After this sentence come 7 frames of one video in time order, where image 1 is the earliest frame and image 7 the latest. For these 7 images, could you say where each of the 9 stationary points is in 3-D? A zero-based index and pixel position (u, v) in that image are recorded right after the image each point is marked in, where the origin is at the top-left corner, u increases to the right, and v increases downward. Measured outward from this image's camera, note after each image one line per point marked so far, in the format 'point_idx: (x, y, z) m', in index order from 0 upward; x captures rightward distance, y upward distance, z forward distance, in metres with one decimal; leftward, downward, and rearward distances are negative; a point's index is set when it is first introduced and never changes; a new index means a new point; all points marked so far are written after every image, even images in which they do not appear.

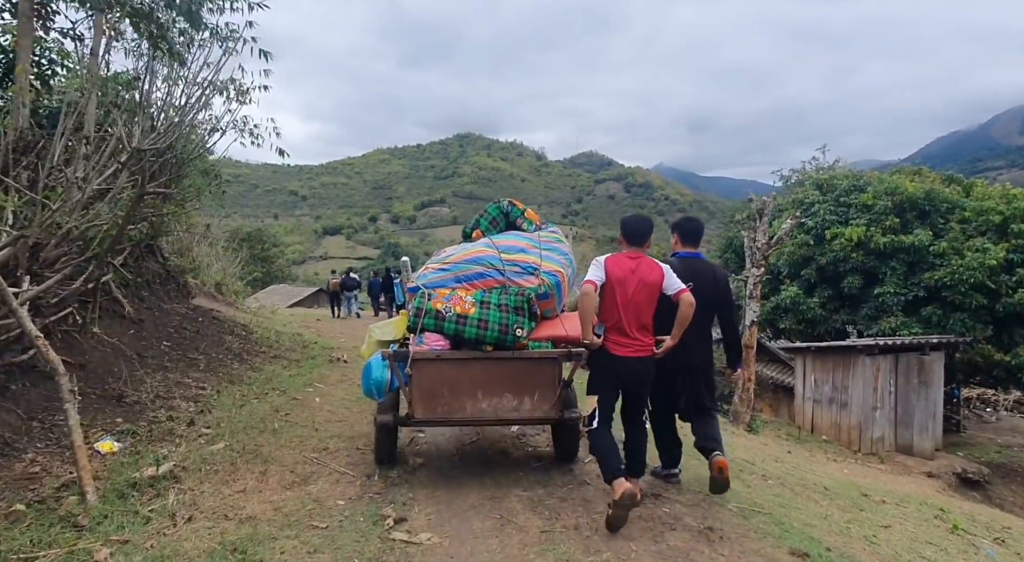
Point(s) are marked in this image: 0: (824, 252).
0: (+6.3, +0.6, +13.3) m
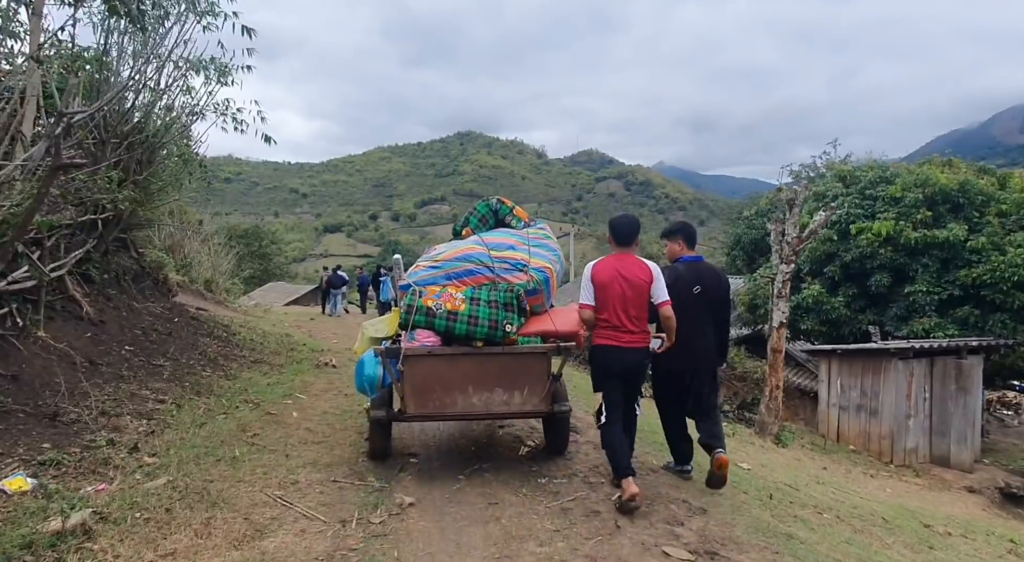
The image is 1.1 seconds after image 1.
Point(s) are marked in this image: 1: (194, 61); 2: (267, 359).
0: (+6.4, +0.6, +12.4) m
1: (-4.3, +3.0, +8.9) m
2: (-3.2, -1.0, +8.4) m
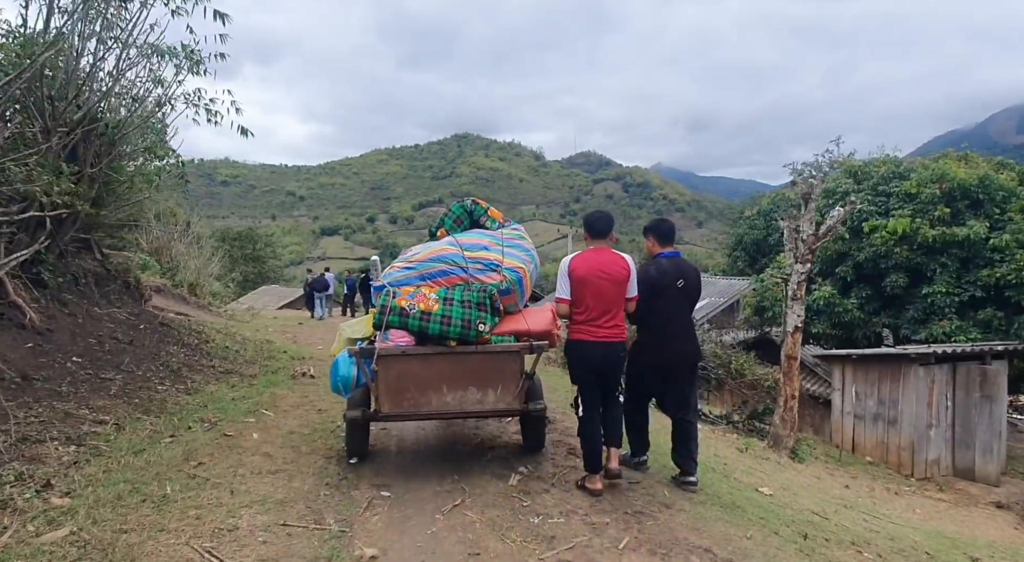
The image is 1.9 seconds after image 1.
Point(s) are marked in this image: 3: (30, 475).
0: (+6.3, +0.6, +11.8) m
1: (-4.4, +3.0, +8.2) m
2: (-3.3, -1.1, +7.8) m
3: (-2.6, -1.1, +3.5) m
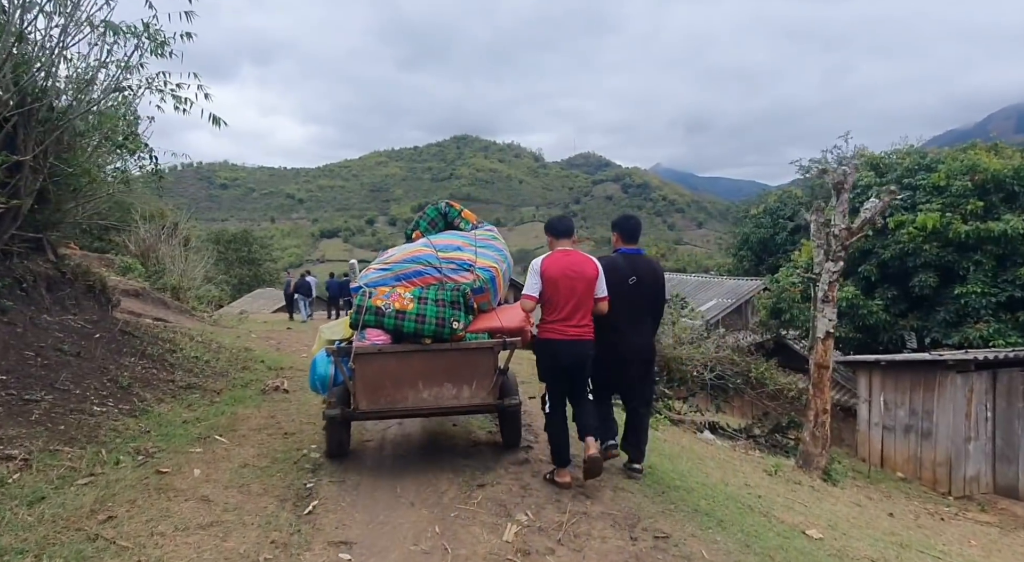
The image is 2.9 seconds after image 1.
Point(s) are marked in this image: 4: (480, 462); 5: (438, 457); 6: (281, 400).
0: (+6.3, +0.6, +10.9) m
1: (-4.5, +2.9, +7.4) m
2: (-3.3, -1.1, +6.9) m
3: (-2.7, -1.1, +2.7) m
4: (-0.2, -1.3, +4.6) m
5: (-0.6, -1.3, +4.8) m
6: (-2.4, -1.2, +6.6) m
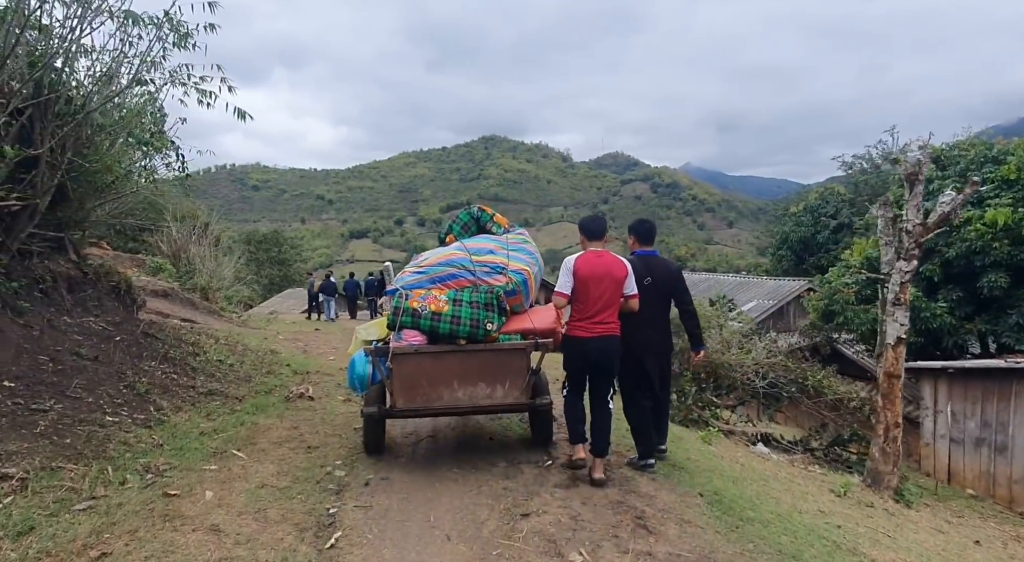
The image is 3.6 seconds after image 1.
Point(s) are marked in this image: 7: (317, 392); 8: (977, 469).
0: (+6.8, +0.6, +10.2) m
1: (-4.1, +2.9, +7.1) m
2: (-2.9, -1.1, +6.5) m
3: (-2.4, -1.1, +2.3) m
4: (+0.1, -1.3, +4.1) m
5: (-0.3, -1.3, +4.3) m
6: (-2.0, -1.2, +6.2) m
7: (-2.1, -1.2, +7.2) m
8: (+6.1, -2.5, +8.6) m
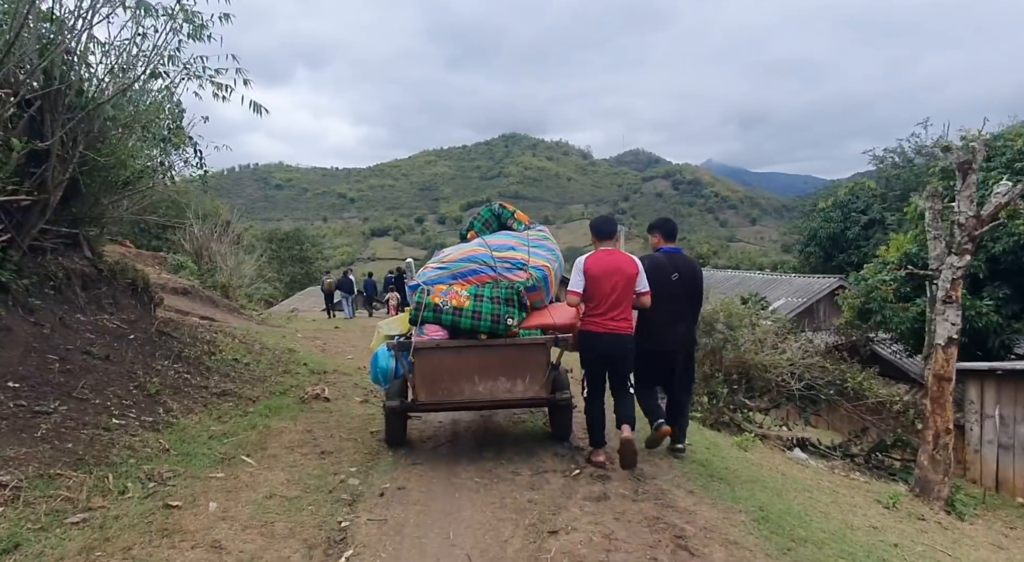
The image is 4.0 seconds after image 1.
0: (+7.2, +0.7, +9.6) m
1: (-3.8, +2.9, +6.9) m
2: (-2.7, -1.1, +6.3) m
3: (-2.4, -1.1, +2.1) m
4: (+0.2, -1.3, +3.8) m
5: (-0.1, -1.3, +4.1) m
6: (-1.8, -1.2, +6.0) m
7: (-1.9, -1.2, +6.9) m
8: (+6.4, -2.4, +8.1) m
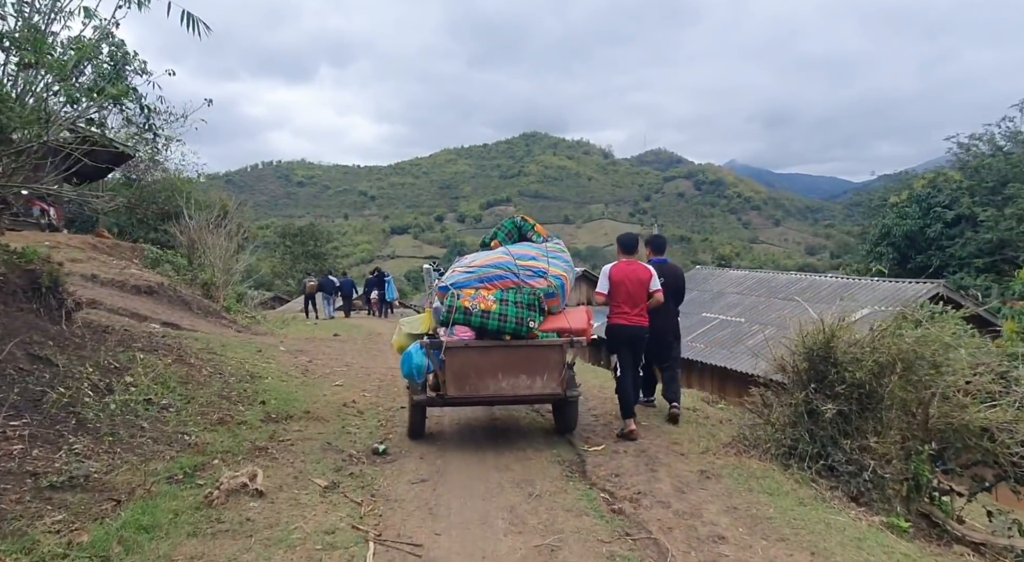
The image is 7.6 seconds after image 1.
0: (+7.7, +0.5, +6.6) m
1: (-3.3, +2.9, +4.2) m
2: (-2.3, -1.1, +3.6) m
3: (-2.1, -1.1, -0.7) m
4: (+0.5, -1.3, +1.0) m
5: (+0.2, -1.3, +1.2) m
6: (-1.4, -1.2, +3.2) m
7: (-1.5, -1.2, +4.1) m
8: (+6.9, -2.5, +5.0) m
